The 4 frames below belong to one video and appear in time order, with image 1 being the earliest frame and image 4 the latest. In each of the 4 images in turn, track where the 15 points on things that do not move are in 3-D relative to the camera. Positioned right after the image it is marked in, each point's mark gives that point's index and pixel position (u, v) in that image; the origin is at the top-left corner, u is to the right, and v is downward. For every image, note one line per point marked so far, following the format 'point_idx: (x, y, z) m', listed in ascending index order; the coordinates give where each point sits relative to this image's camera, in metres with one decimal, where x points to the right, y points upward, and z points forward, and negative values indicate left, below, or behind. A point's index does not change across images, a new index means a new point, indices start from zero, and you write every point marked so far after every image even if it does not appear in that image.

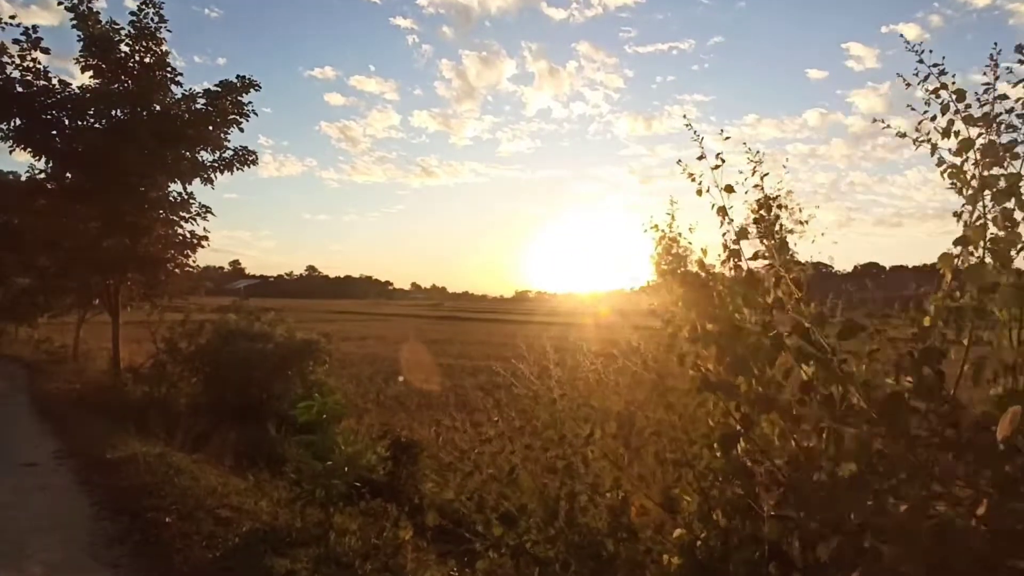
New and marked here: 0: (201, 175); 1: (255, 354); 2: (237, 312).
0: (-9.2, +3.3, +17.4) m
1: (-6.6, -1.7, +15.2) m
2: (-8.2, -0.7, +17.4) m
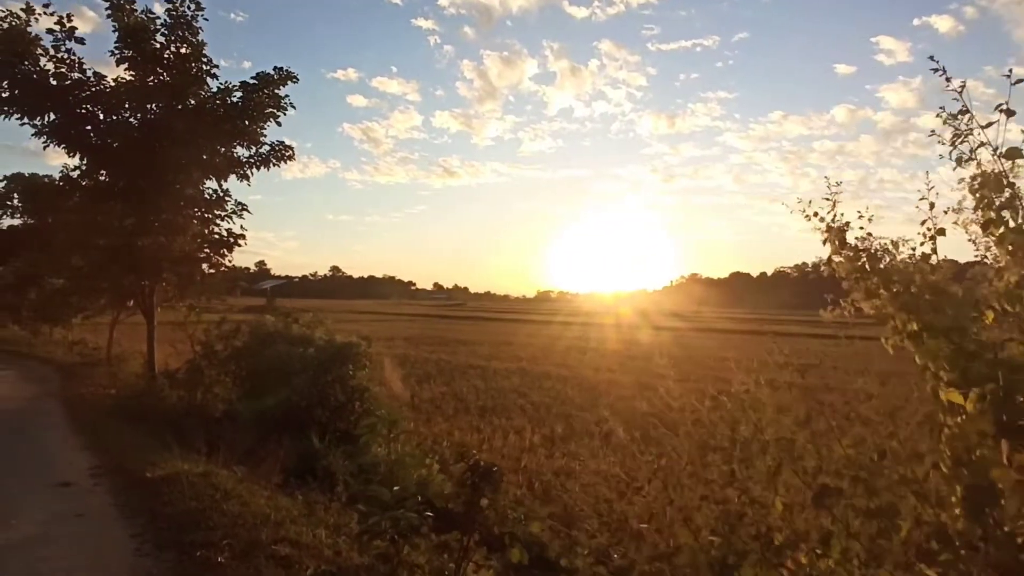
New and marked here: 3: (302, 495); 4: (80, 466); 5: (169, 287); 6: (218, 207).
0: (-7.8, +3.3, +16.7) m
1: (-5.3, -1.7, +14.4) m
2: (-6.8, -0.7, +16.7) m
3: (-3.0, -3.0, +8.5) m
4: (-6.1, -2.5, +8.3) m
5: (-10.1, 0.0, +17.3) m
6: (-8.3, +2.3, +16.7) m
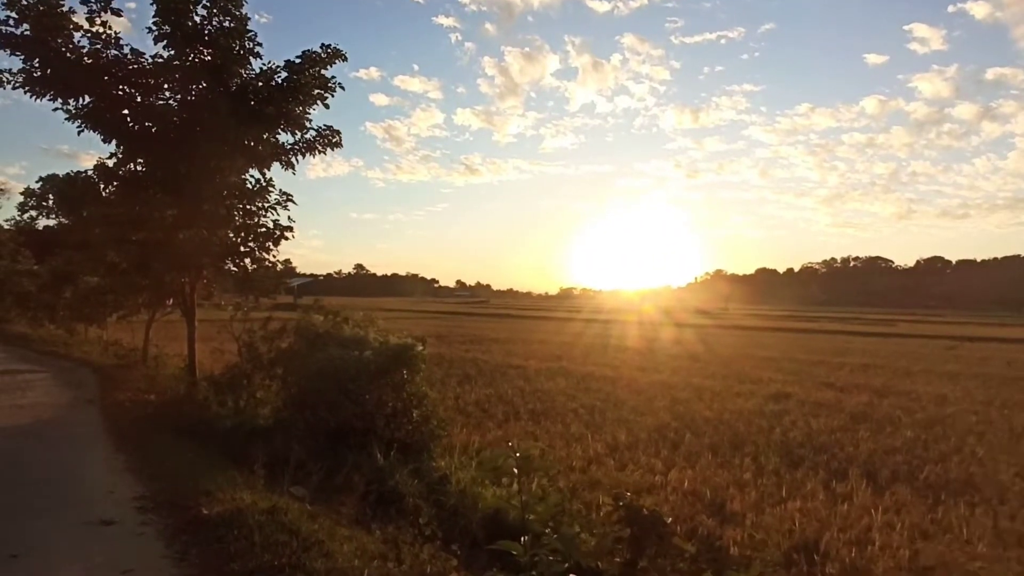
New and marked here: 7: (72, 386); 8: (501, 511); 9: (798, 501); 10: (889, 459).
0: (-6.0, +3.4, +15.4) m
1: (-3.6, -1.7, +13.0) m
2: (-5.0, -0.6, +15.3) m
3: (-1.5, -2.9, +7.1) m
4: (-4.6, -2.5, +7.0) m
5: (-8.3, +0.1, +16.1) m
6: (-6.6, +2.4, +15.4) m
7: (-12.6, -2.8, +16.9) m
8: (-0.2, -3.8, +10.2) m
9: (+6.7, -5.0, +13.7) m
10: (+11.5, -5.2, +18.0) m
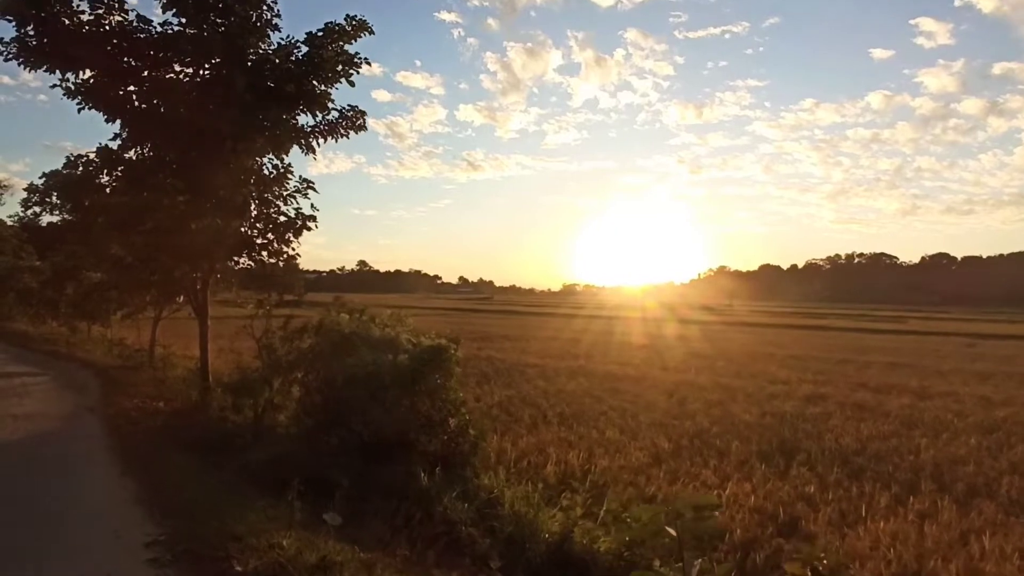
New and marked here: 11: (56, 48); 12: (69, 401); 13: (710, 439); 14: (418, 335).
0: (-5.0, +3.5, +14.0) m
1: (-2.6, -1.6, +11.7) m
2: (-3.9, -0.5, +14.0) m
3: (-0.5, -2.9, +5.7) m
4: (-3.6, -2.4, +5.6) m
5: (-7.2, +0.2, +14.7) m
6: (-5.5, +2.5, +14.0) m
7: (-11.6, -2.7, +15.6) m
8: (+0.8, -3.8, +8.8) m
9: (+7.7, -4.9, +12.3) m
10: (+12.5, -5.1, +16.6) m
11: (-9.7, +5.1, +12.4) m
12: (-10.9, -2.8, +14.4) m
13: (+6.6, -5.0, +19.6) m
14: (-2.1, -1.0, +13.2) m
